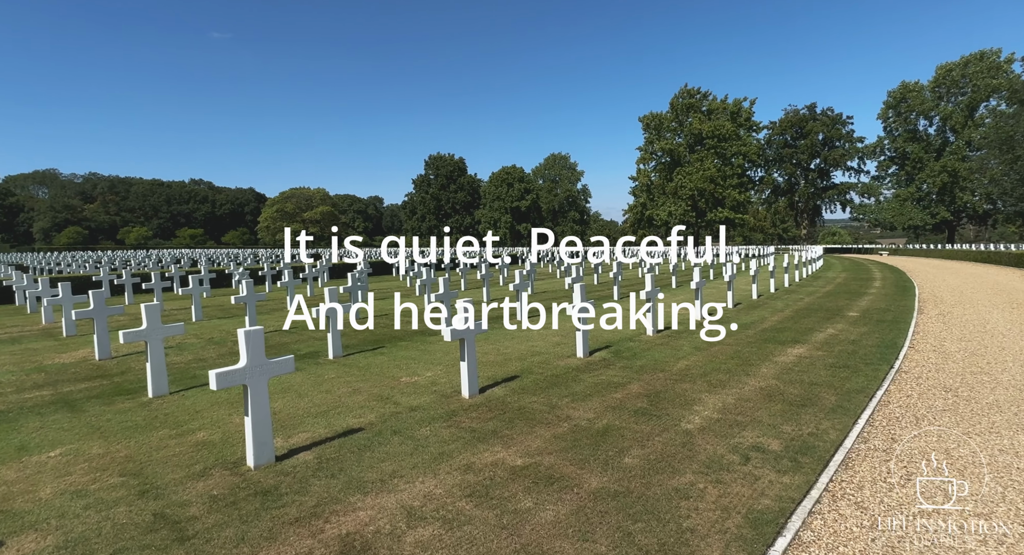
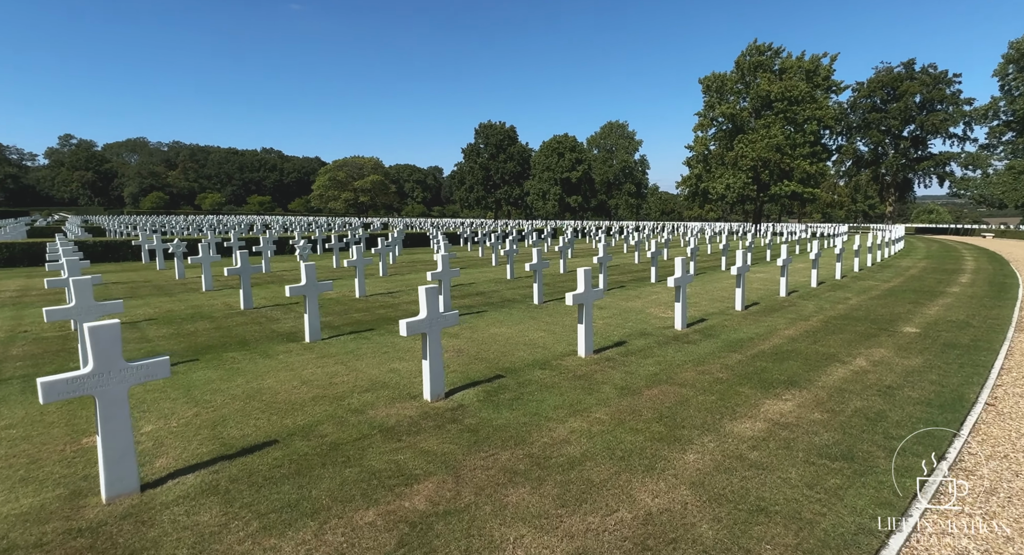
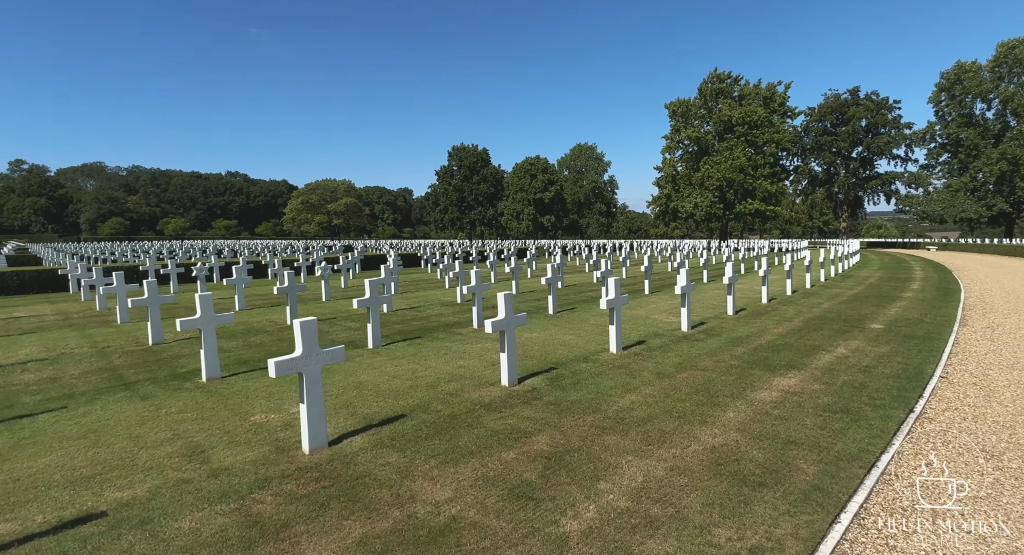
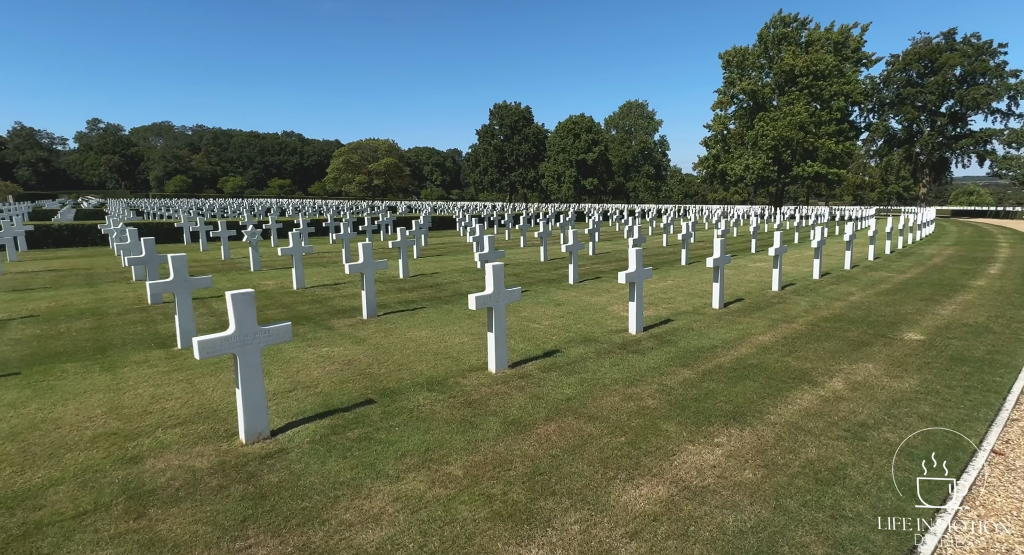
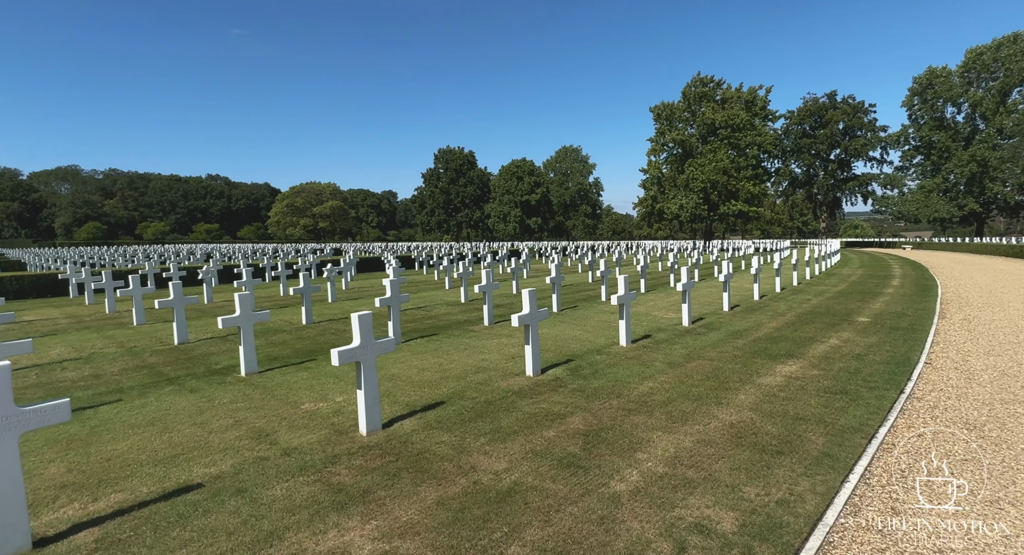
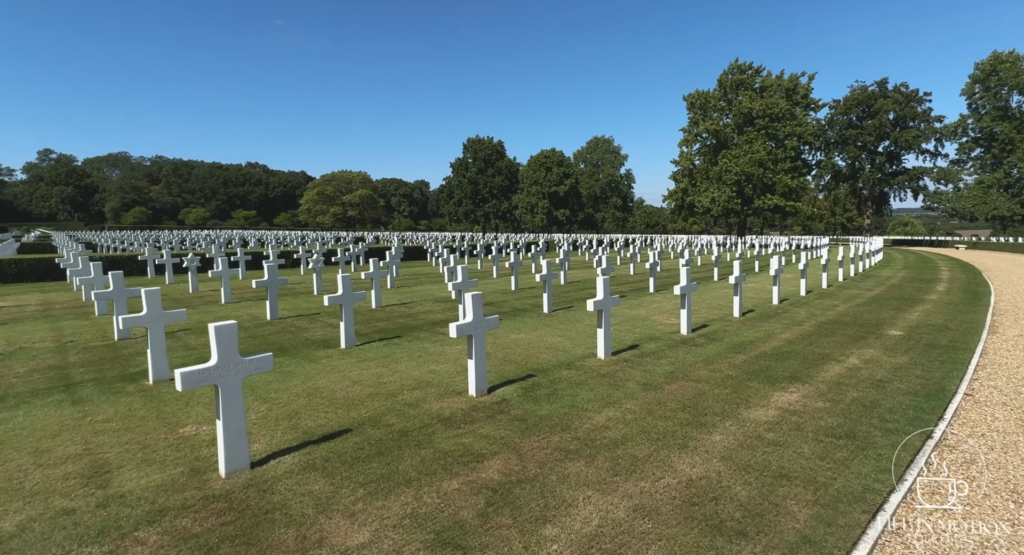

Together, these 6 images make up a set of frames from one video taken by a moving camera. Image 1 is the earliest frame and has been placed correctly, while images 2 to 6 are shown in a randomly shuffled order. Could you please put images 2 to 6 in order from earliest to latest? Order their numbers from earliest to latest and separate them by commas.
5, 3, 6, 2, 4
